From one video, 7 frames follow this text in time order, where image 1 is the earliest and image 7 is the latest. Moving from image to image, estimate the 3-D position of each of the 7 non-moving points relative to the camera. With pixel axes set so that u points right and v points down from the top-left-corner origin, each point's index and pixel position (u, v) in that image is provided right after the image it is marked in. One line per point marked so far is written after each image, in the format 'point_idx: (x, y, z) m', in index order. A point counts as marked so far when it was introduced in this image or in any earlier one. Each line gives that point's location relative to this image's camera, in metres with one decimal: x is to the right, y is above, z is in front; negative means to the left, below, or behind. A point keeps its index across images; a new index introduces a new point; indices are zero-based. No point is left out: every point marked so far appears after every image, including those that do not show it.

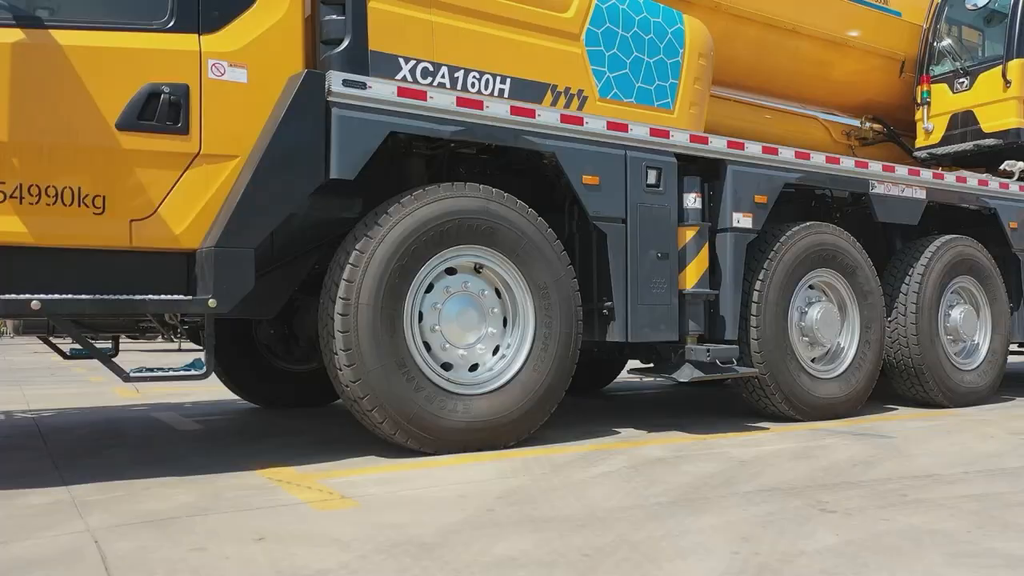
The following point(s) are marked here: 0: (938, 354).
0: (+3.1, -0.5, +5.9) m
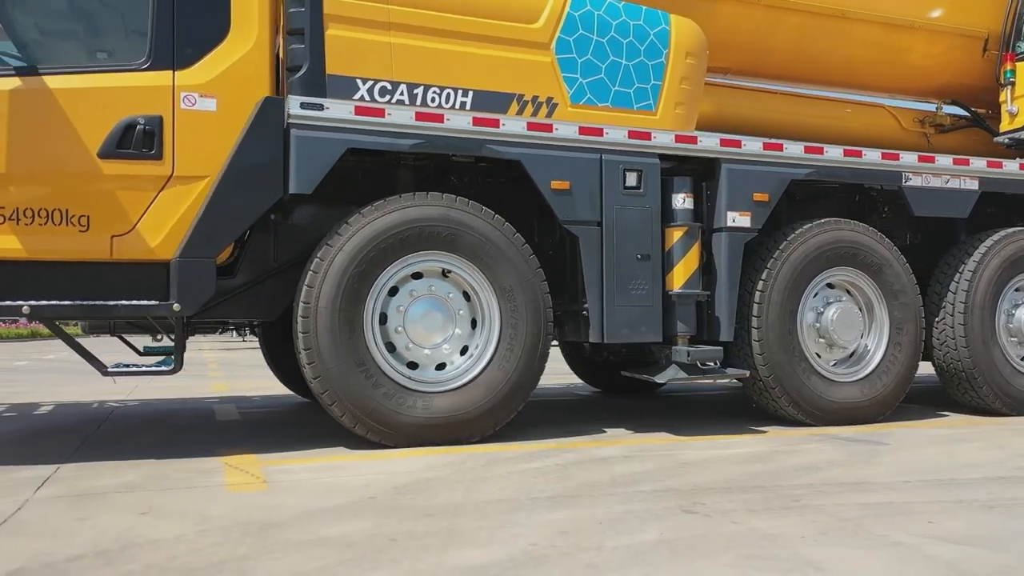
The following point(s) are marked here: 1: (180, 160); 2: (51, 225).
0: (+3.2, -0.5, +5.5) m
1: (-1.5, +0.6, +3.8) m
2: (-2.0, +0.3, +3.6) m
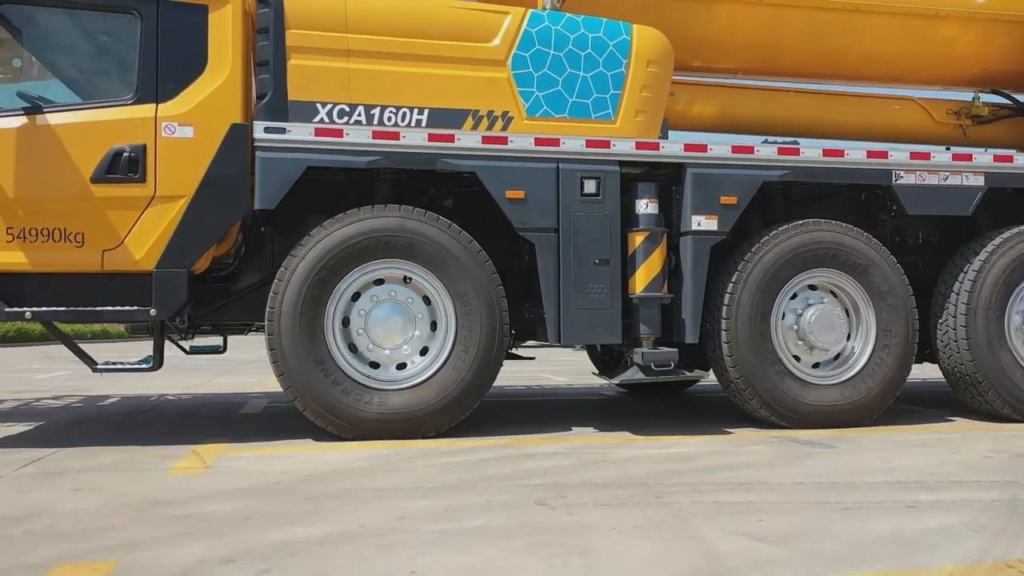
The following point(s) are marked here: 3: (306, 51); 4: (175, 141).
0: (+3.1, -0.5, +5.2) m
1: (-1.8, +0.5, +4.3) m
2: (-2.3, +0.2, +4.2) m
3: (-1.1, +1.3, +4.4) m
4: (-1.8, +0.8, +4.3) m
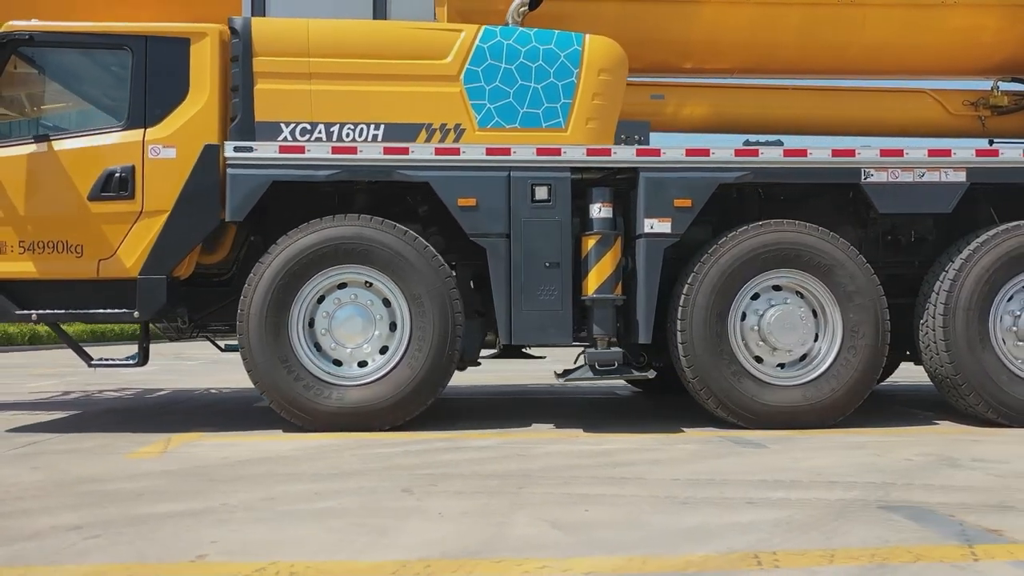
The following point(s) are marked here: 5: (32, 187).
0: (+2.9, -0.5, +5.0) m
1: (-2.1, +0.5, +4.8) m
2: (-2.7, +0.2, +4.8) m
3: (-1.4, +1.2, +4.8) m
4: (-2.1, +0.7, +4.8) m
5: (-2.8, +0.6, +4.8) m
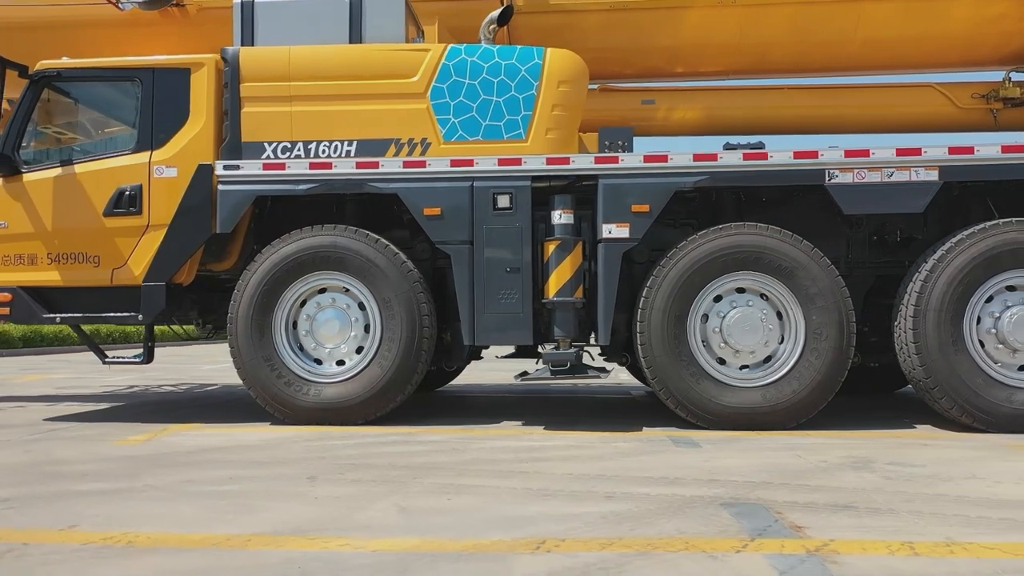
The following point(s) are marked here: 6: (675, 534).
0: (+2.6, -0.5, +4.9) m
1: (-2.3, +0.5, +5.4) m
2: (-2.9, +0.2, +5.5) m
3: (-1.6, +1.2, +5.3) m
4: (-2.3, +0.7, +5.4) m
5: (-3.0, +0.5, +5.5) m
6: (+0.5, -0.8, +2.5) m
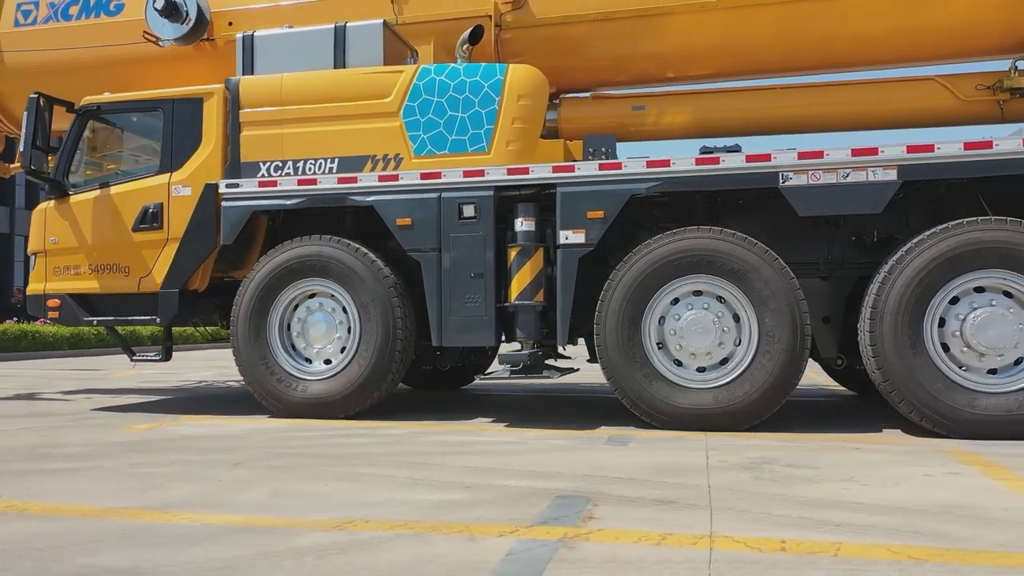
0: (+2.3, -0.5, +4.8) m
1: (-2.5, +0.4, +6.1) m
2: (-3.0, +0.1, +6.2) m
3: (-1.8, +1.2, +5.9) m
4: (-2.4, +0.7, +6.1) m
5: (-3.1, +0.5, +6.3) m
6: (-0.1, -0.8, +2.8) m
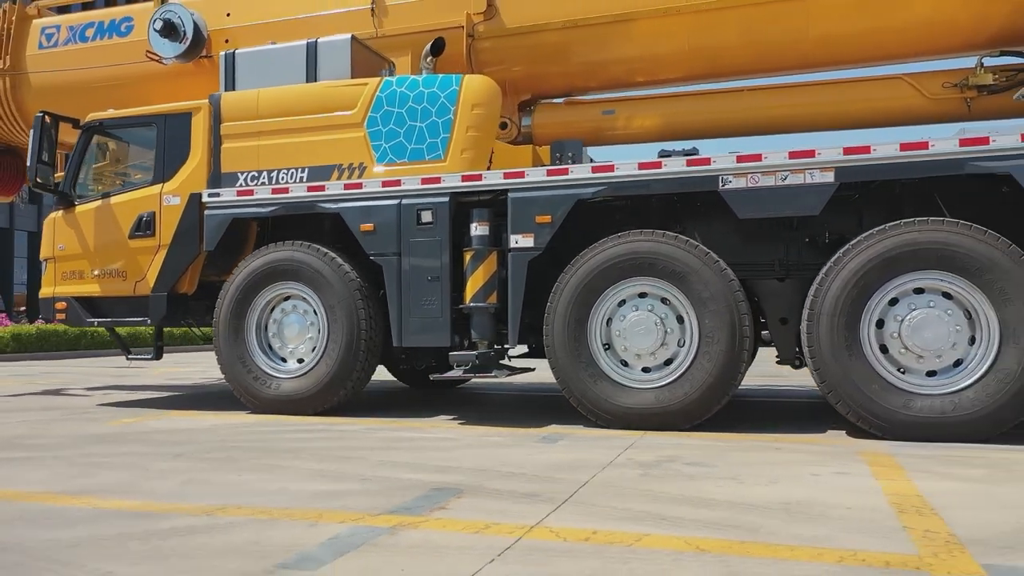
0: (+2.0, -0.5, +4.8) m
1: (-2.8, +0.4, +6.5) m
2: (-3.2, +0.1, +6.7) m
3: (-2.1, +1.1, +6.2) m
4: (-2.7, +0.6, +6.5) m
5: (-3.4, +0.5, +6.7) m
6: (-0.7, -0.8, +3.0) m
